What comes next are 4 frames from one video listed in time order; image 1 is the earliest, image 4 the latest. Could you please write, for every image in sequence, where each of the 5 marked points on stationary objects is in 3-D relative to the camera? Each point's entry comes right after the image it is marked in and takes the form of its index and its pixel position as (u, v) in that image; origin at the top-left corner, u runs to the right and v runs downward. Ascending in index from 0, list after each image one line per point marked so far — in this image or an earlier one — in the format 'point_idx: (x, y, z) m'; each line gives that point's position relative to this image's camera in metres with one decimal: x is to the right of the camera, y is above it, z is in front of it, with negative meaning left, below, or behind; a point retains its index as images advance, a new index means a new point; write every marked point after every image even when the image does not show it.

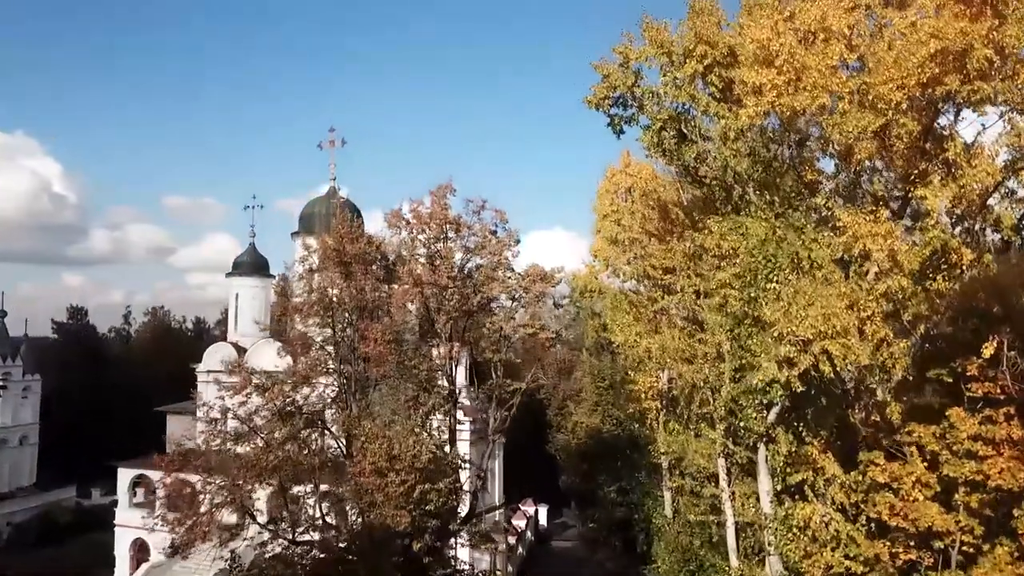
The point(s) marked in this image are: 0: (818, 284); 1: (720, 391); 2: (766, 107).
0: (+3.0, 0.0, +8.0) m
1: (+3.1, -1.5, +12.1) m
2: (+2.6, +1.9, +8.5) m
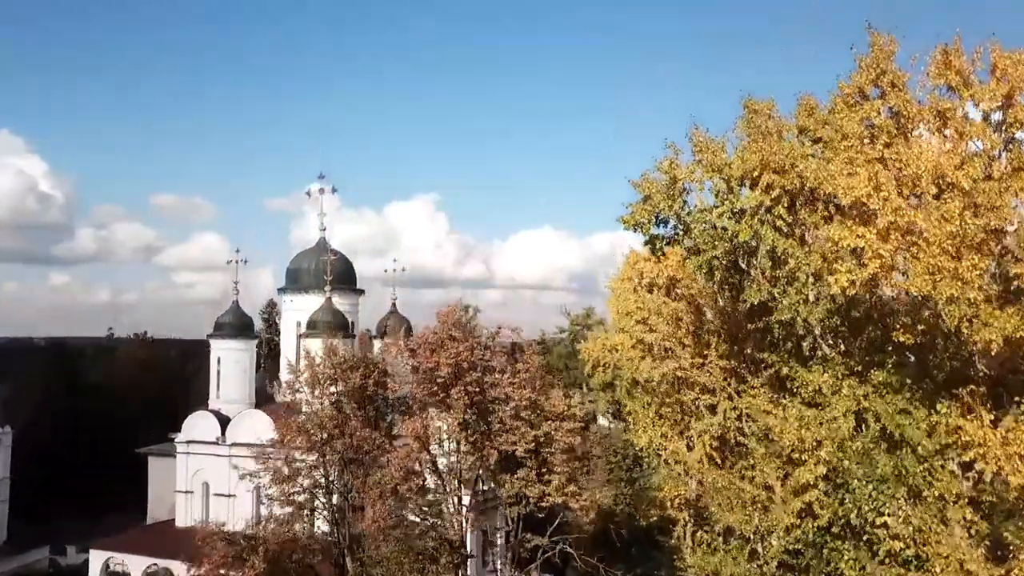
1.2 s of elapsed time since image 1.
0: (+3.3, -1.8, +6.3) m
1: (+3.4, -3.3, +10.5) m
2: (+2.9, +0.1, +6.8) m
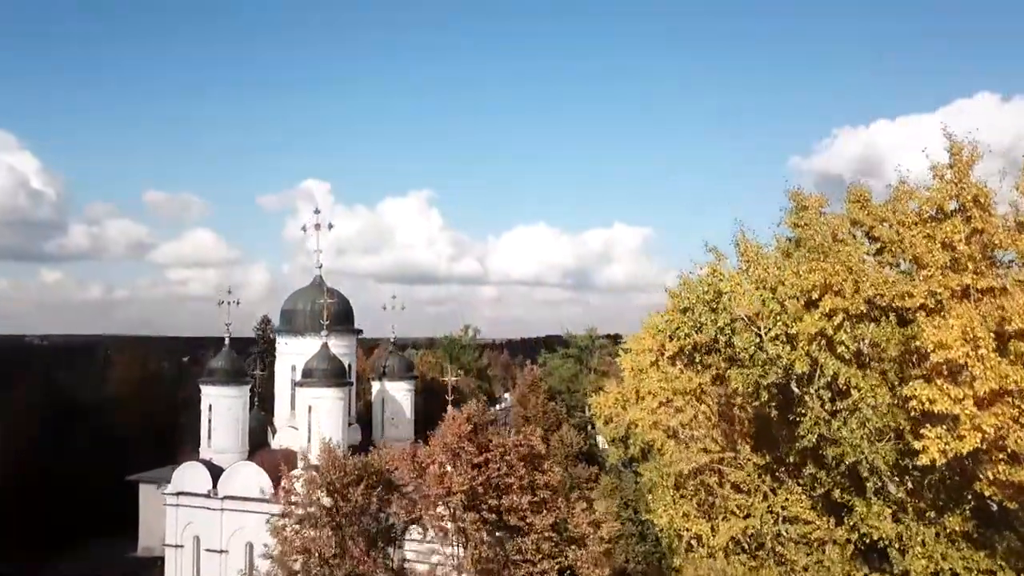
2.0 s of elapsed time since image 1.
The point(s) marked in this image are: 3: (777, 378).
0: (+3.6, -3.0, +5.3) m
1: (+3.6, -4.5, +9.5) m
2: (+3.2, -1.1, +5.8) m
3: (+2.6, -0.9, +8.0) m
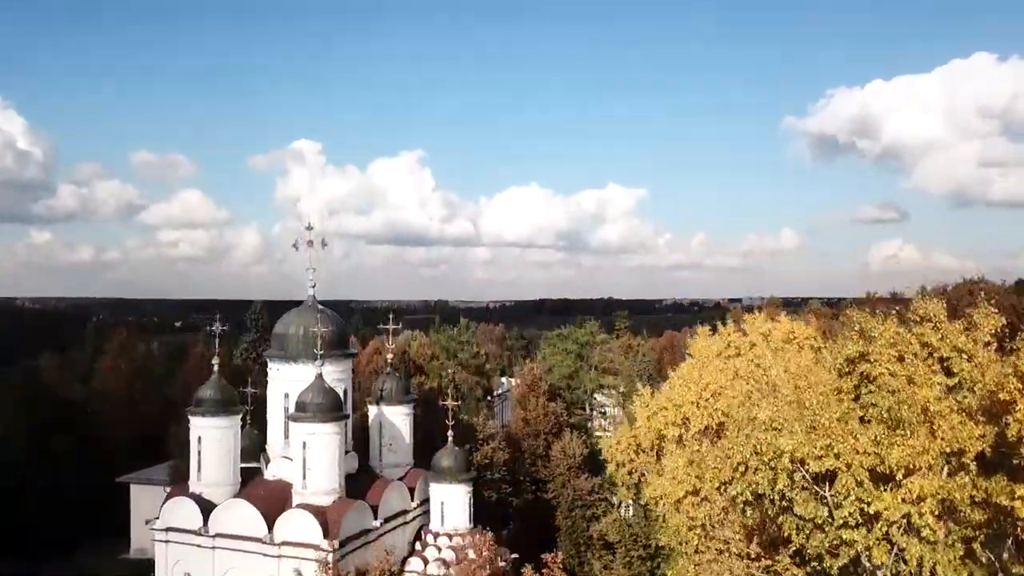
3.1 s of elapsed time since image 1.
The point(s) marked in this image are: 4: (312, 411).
0: (+3.8, -4.5, +4.4) m
1: (+3.8, -5.8, +8.7) m
2: (+3.5, -2.6, +4.8) m
3: (+2.8, -2.2, +7.0) m
4: (-4.9, -3.0, +19.8) m
